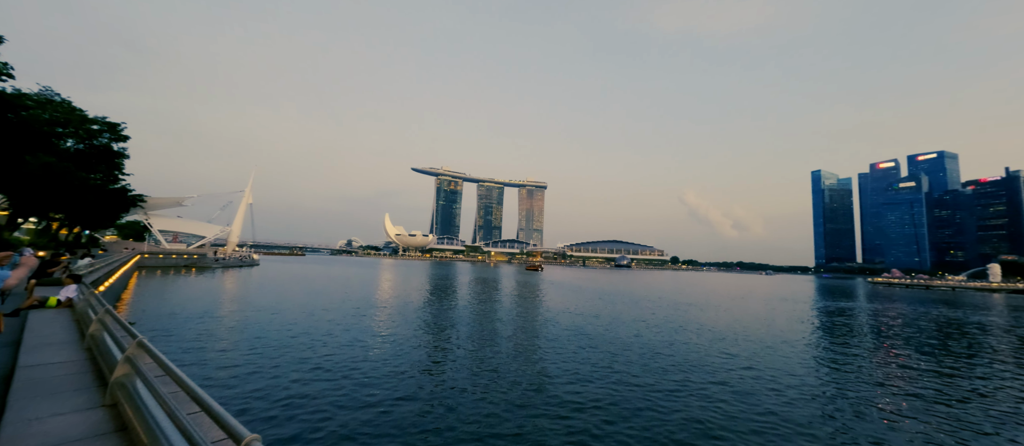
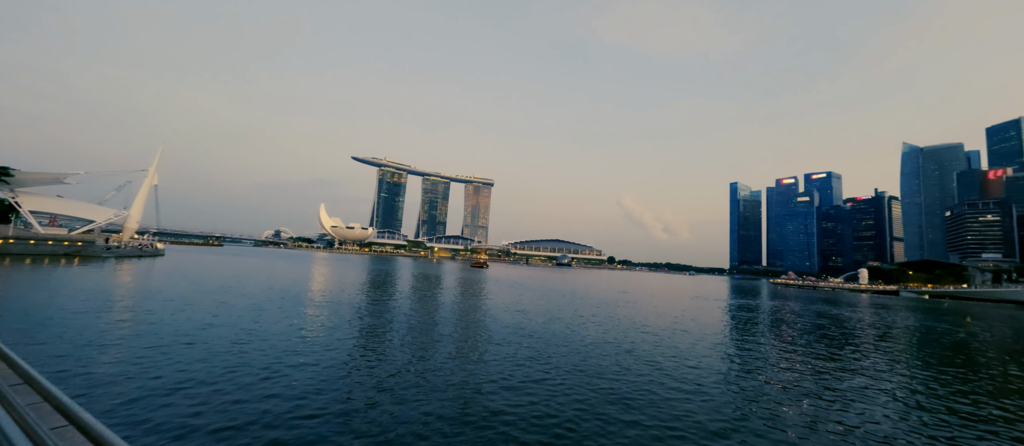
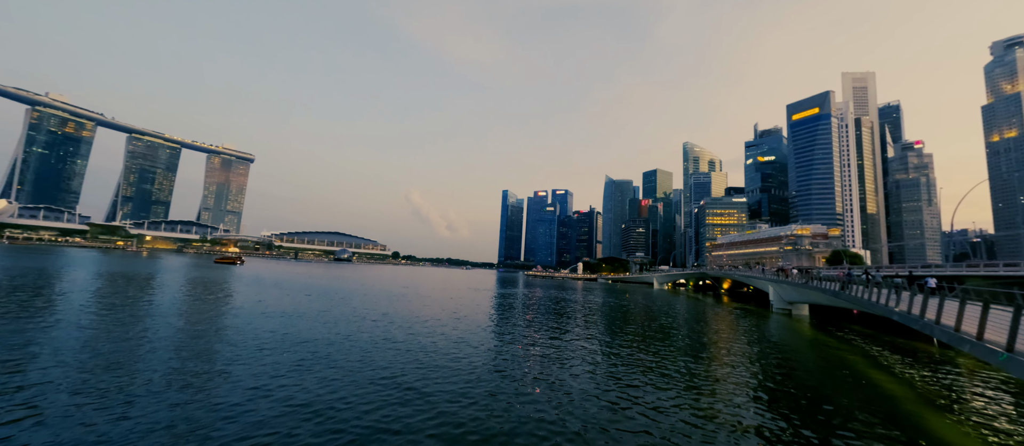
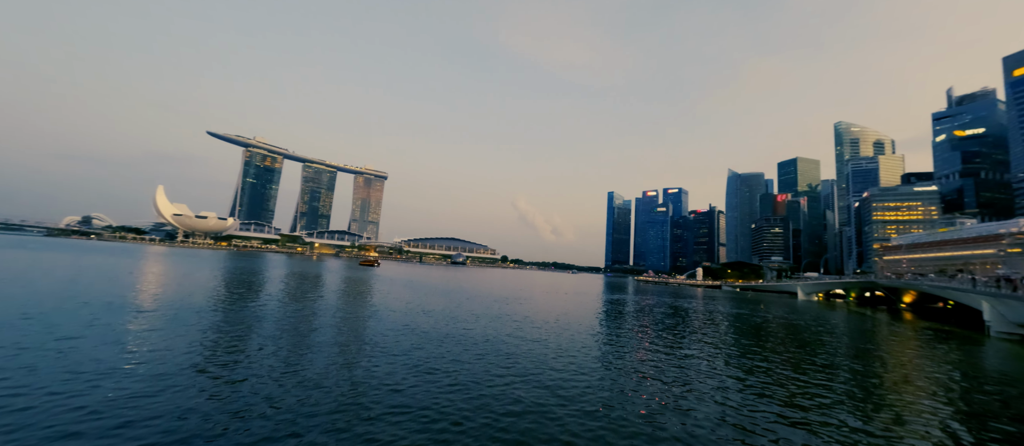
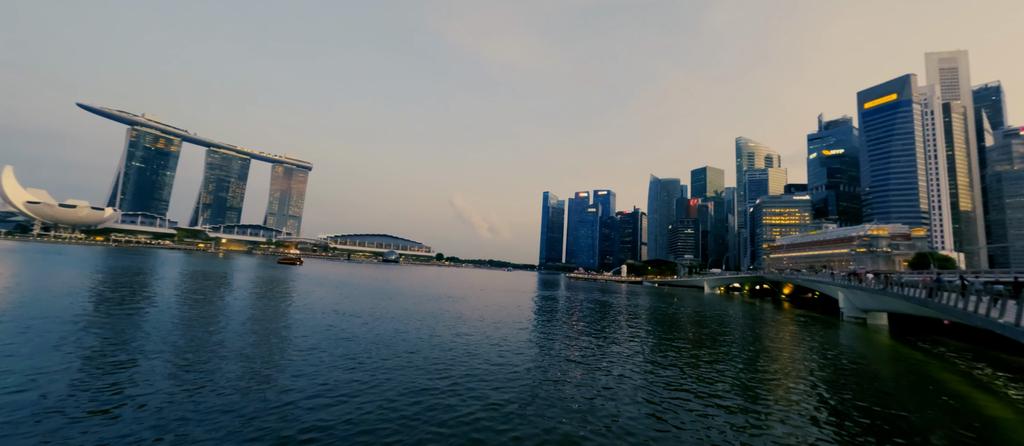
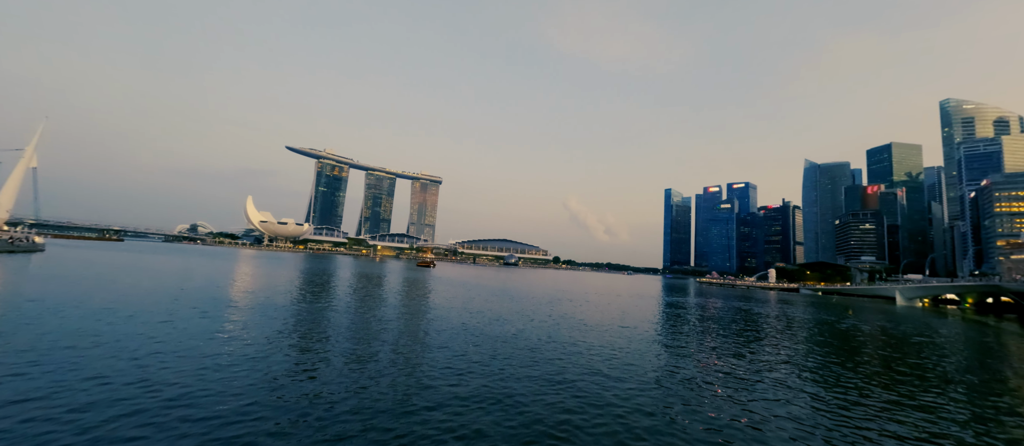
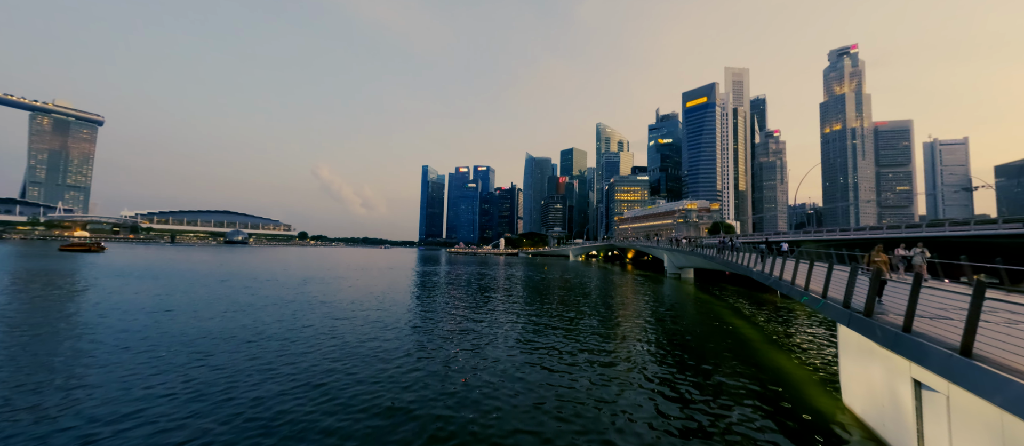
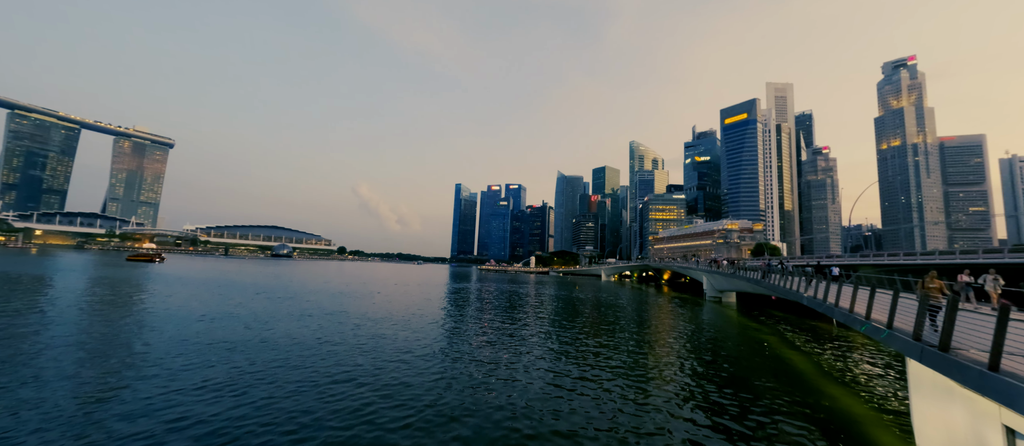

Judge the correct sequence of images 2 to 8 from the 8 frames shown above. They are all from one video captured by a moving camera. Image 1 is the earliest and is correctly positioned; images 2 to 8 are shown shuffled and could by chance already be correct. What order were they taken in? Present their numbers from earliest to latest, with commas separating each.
2, 6, 4, 5, 3, 8, 7
